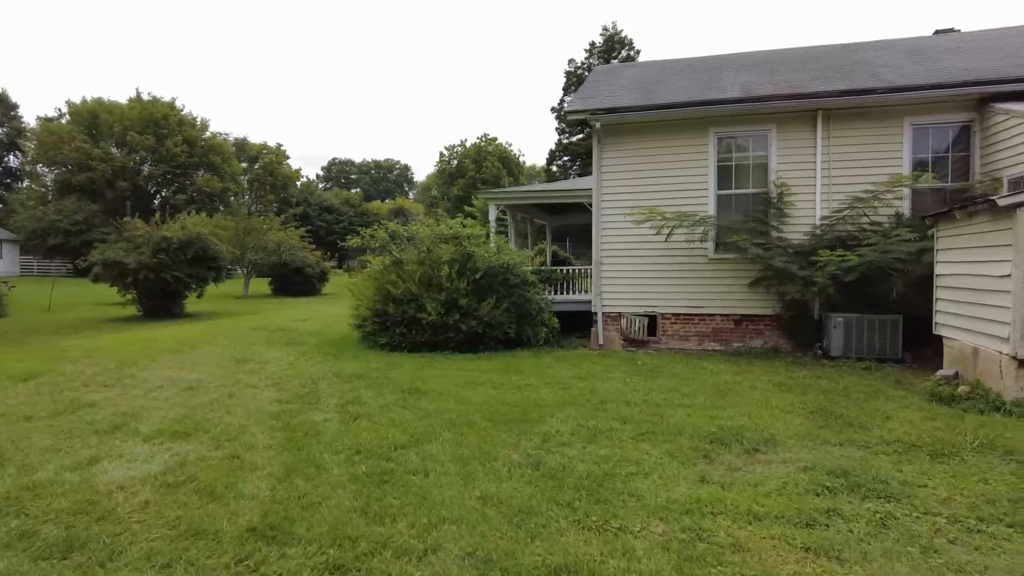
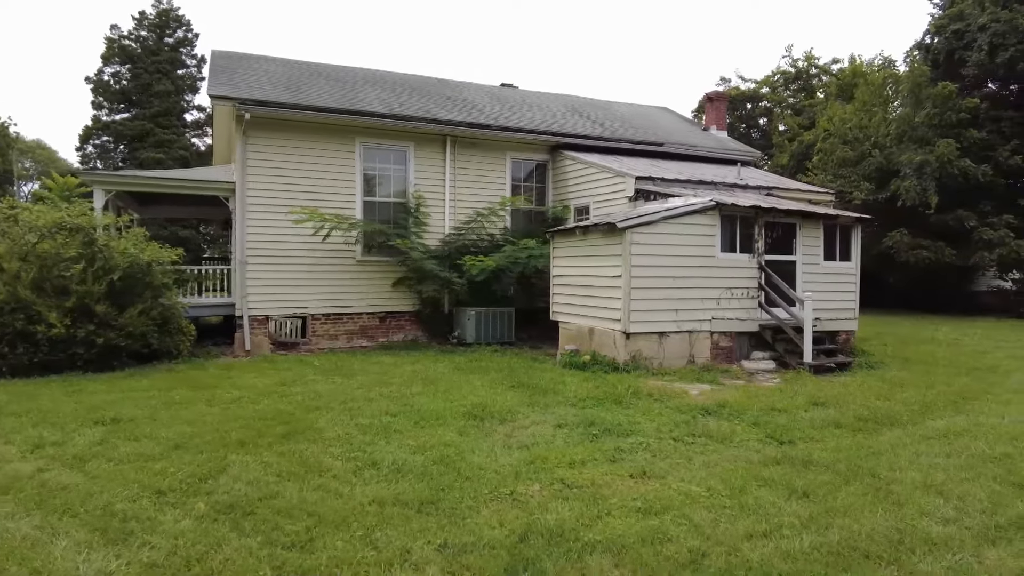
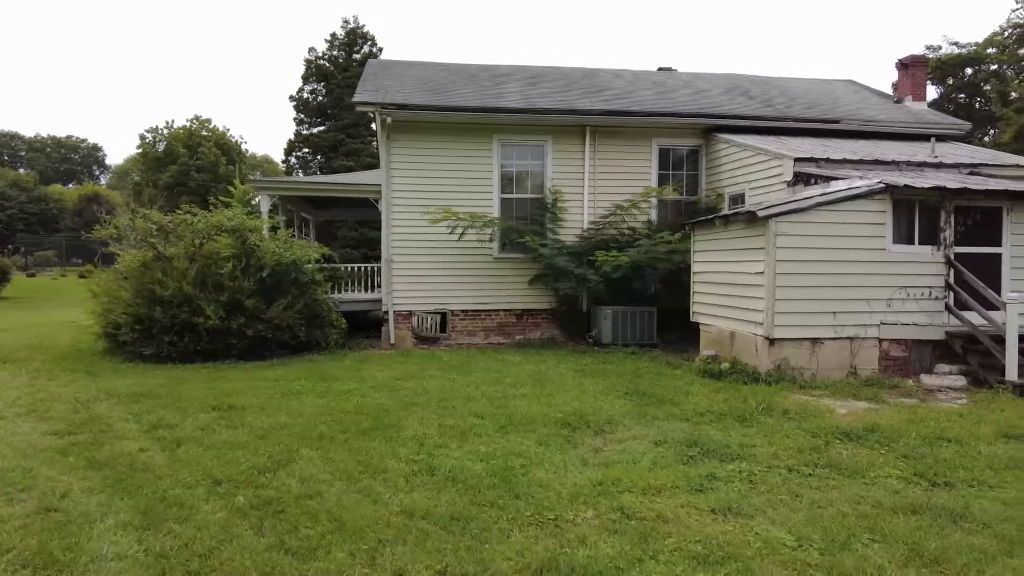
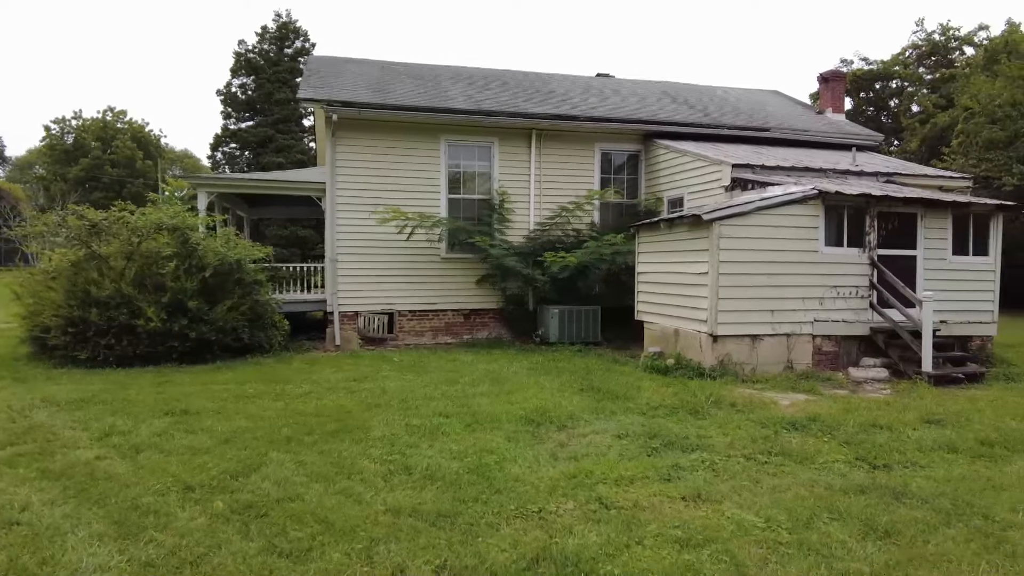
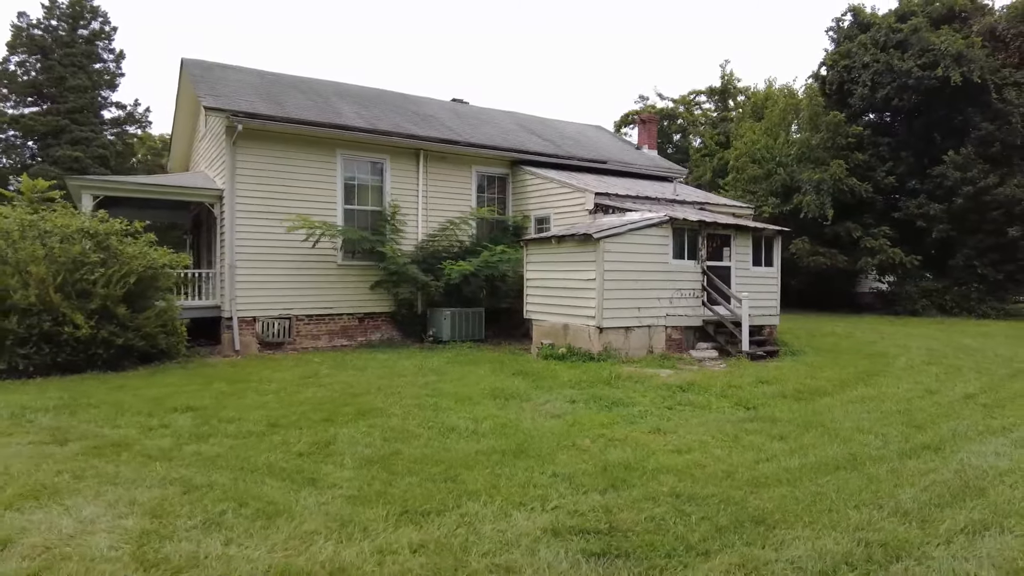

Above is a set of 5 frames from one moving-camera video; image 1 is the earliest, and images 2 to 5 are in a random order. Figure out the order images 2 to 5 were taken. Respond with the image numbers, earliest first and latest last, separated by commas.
3, 4, 2, 5
